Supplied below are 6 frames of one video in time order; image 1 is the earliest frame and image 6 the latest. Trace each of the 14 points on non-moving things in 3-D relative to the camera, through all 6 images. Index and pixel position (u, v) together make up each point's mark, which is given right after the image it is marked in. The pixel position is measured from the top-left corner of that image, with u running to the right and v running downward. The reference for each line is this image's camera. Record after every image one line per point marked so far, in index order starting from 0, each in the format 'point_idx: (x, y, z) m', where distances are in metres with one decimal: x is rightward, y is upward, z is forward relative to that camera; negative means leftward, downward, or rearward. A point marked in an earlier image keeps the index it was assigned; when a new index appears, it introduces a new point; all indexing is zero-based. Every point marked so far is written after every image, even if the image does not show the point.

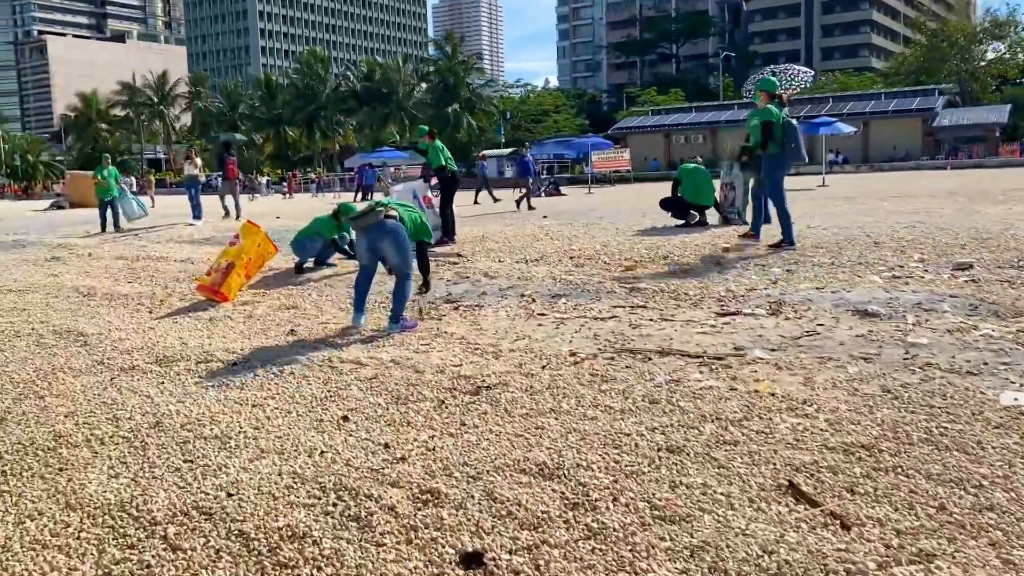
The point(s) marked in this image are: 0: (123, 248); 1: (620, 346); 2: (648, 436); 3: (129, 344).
0: (-6.0, +0.6, +13.8) m
1: (+0.7, -0.4, +5.4) m
2: (+0.6, -0.6, +3.8) m
3: (-2.9, -0.4, +6.6) m
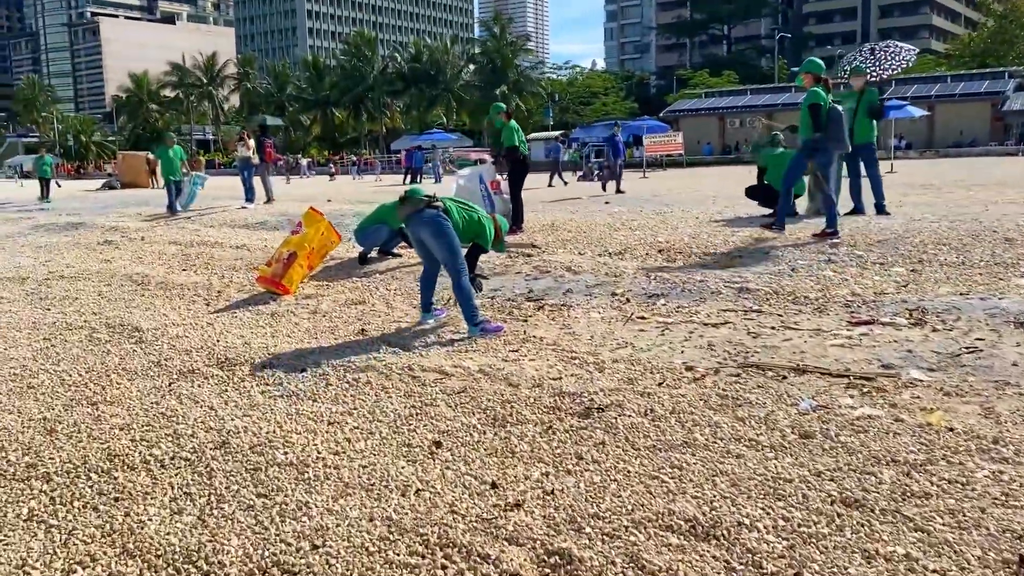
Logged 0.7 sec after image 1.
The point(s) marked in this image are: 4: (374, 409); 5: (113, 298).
0: (-5.1, +0.8, +13.4) m
1: (+1.2, -0.4, +4.7) m
2: (+1.1, -0.7, +3.2) m
3: (-2.2, -0.4, +6.1) m
4: (-0.7, -0.6, +4.4) m
5: (-3.7, -0.1, +8.3) m
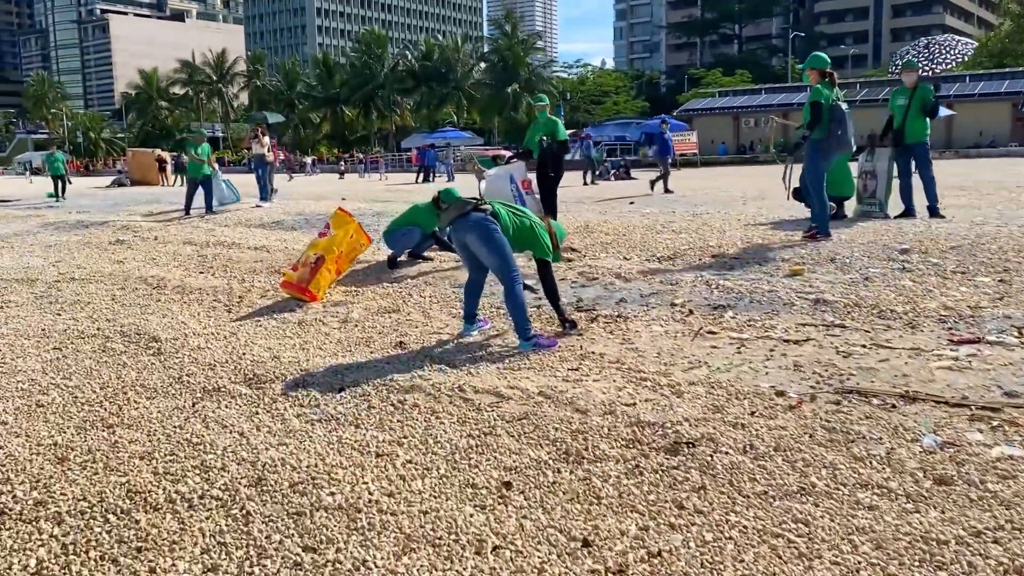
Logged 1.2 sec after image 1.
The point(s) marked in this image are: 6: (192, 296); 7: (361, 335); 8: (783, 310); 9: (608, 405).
0: (-4.7, +0.8, +12.9) m
1: (+1.5, -0.5, +4.1) m
2: (+1.4, -0.8, +2.6) m
3: (-1.9, -0.4, +5.6) m
4: (-0.4, -0.7, +3.9) m
5: (-3.4, -0.1, +7.8) m
6: (-2.8, -0.1, +7.8) m
7: (-1.0, -0.3, +6.0) m
8: (+1.6, -0.1, +5.4) m
9: (+0.4, -0.5, +4.1) m
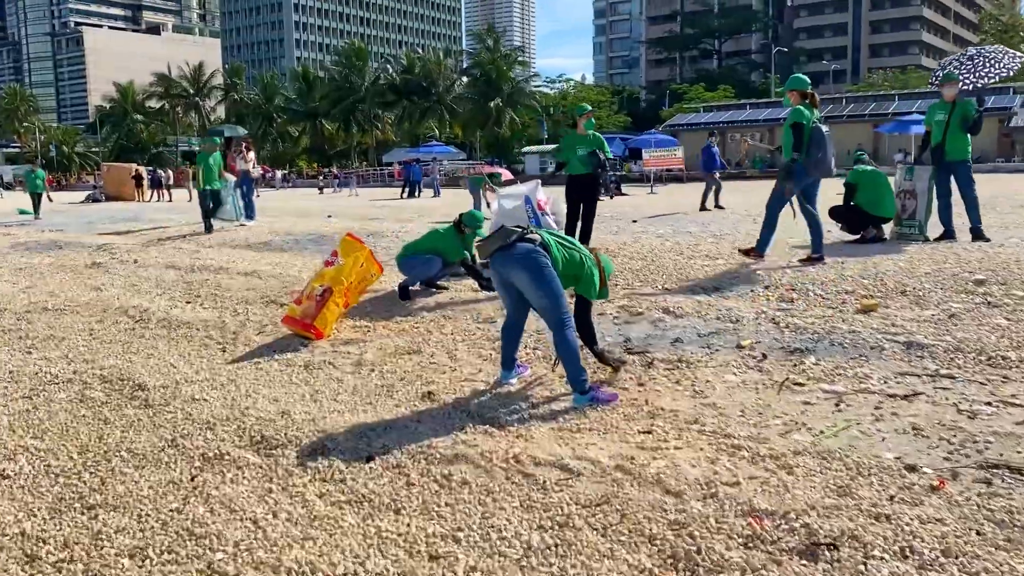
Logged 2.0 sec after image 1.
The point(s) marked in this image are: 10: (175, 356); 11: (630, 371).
0: (-4.6, +0.4, +12.1) m
1: (+1.8, -0.7, +3.4) m
2: (+1.7, -0.9, +1.9) m
3: (-1.7, -0.7, +4.8) m
4: (-0.1, -0.9, +3.2) m
5: (-3.2, -0.4, +7.0) m
6: (-2.6, -0.3, +7.0) m
7: (-0.8, -0.6, +5.2) m
8: (+1.9, -0.4, +4.7) m
9: (+0.7, -0.7, +3.4) m
10: (-2.3, -0.5, +6.2) m
11: (+0.6, -0.5, +4.9) m
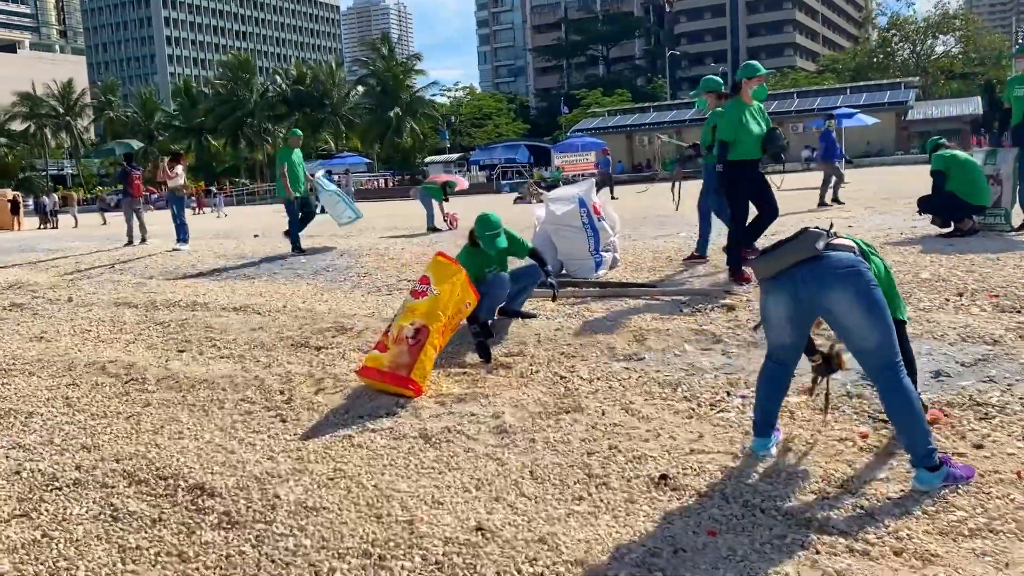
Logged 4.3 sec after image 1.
0: (-4.5, 0.0, +10.1) m
1: (+3.0, -0.7, +2.2) m
2: (+3.1, -0.9, +0.7) m
3: (-0.6, -0.9, +3.2) m
4: (+1.2, -1.0, +1.7) m
5: (-2.4, -0.7, +5.1) m
6: (-1.8, -0.6, +5.2) m
7: (+0.2, -0.7, +3.7) m
8: (+2.9, -0.4, +3.5) m
9: (+1.9, -0.8, +2.1) m
10: (-1.5, -0.7, +4.5) m
11: (+1.7, -0.5, +3.5) m
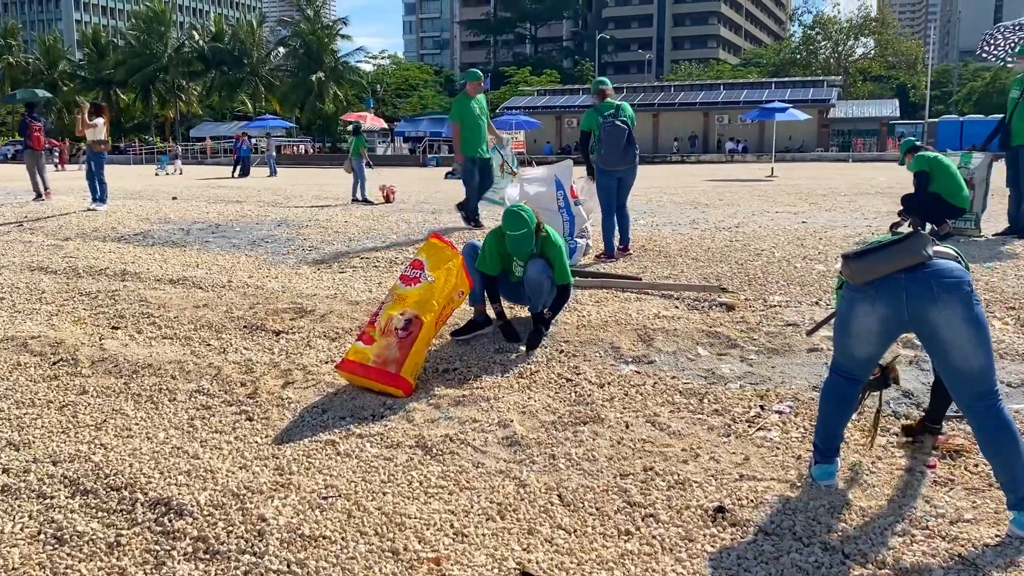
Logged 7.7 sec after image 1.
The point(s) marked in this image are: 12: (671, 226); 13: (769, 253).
0: (-4.9, +0.4, +9.1) m
1: (+3.2, -0.8, +2.1) m
2: (+3.4, -1.1, +0.6) m
3: (-0.5, -0.8, +2.7) m
4: (+1.4, -1.0, +1.4) m
5: (-2.4, -0.6, +4.4) m
6: (-1.8, -0.5, +4.6) m
7: (+0.3, -0.7, +3.2) m
8: (+3.0, -0.5, +3.3) m
9: (+2.2, -0.9, +1.8) m
10: (-1.4, -0.6, +3.9) m
11: (+1.8, -0.6, +3.2) m
12: (+1.8, +0.7, +9.9) m
13: (+2.2, +0.3, +7.5) m
